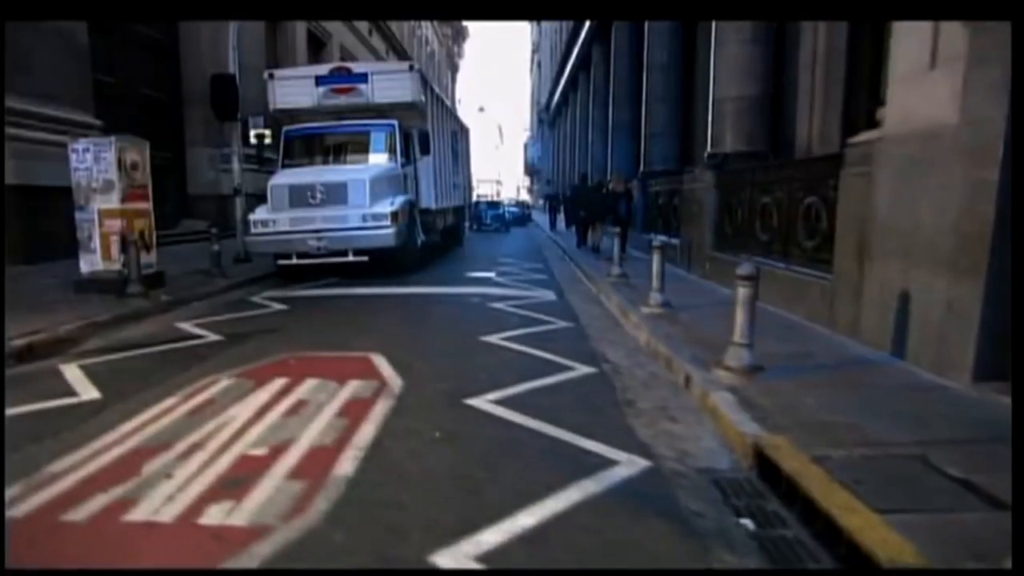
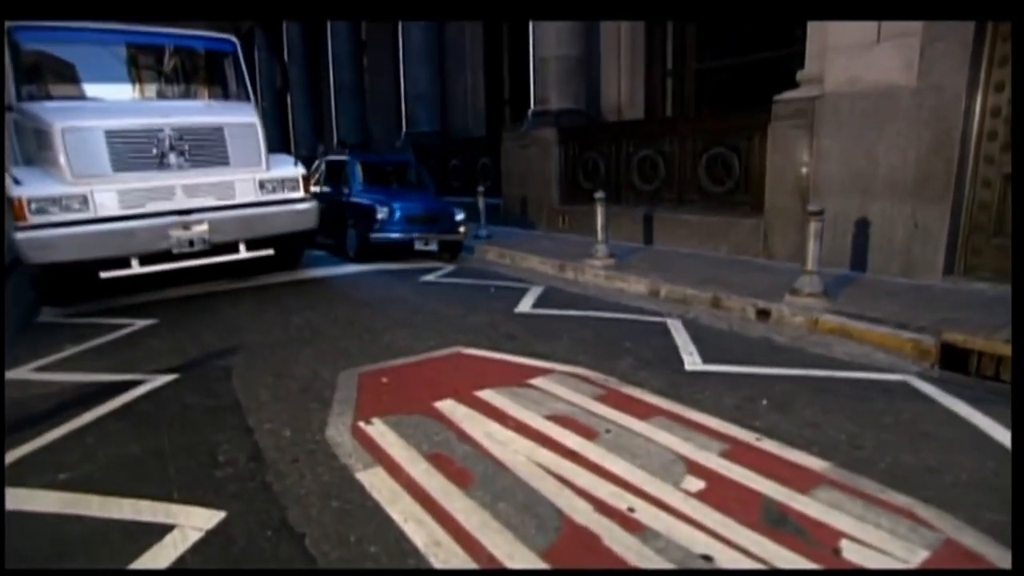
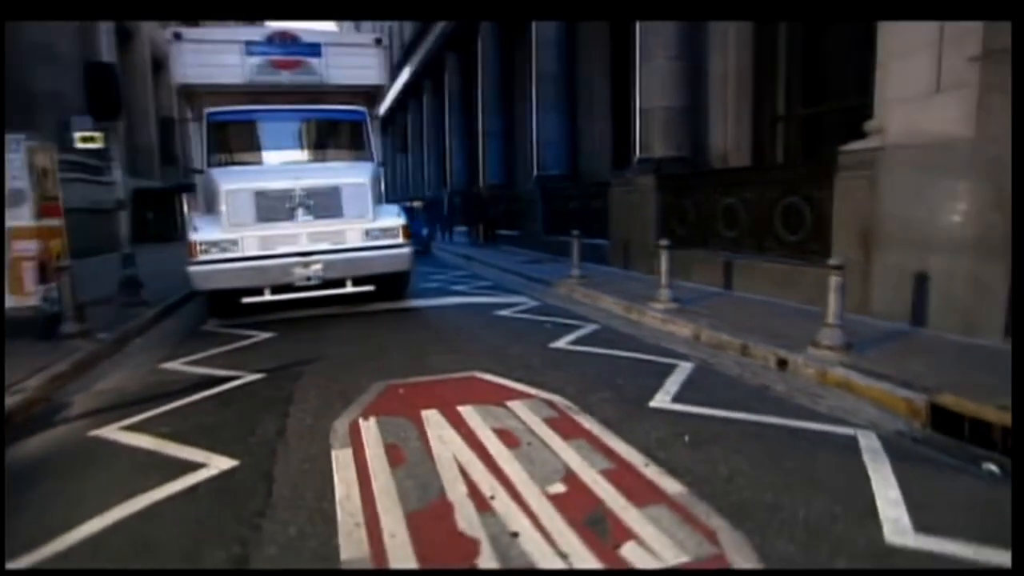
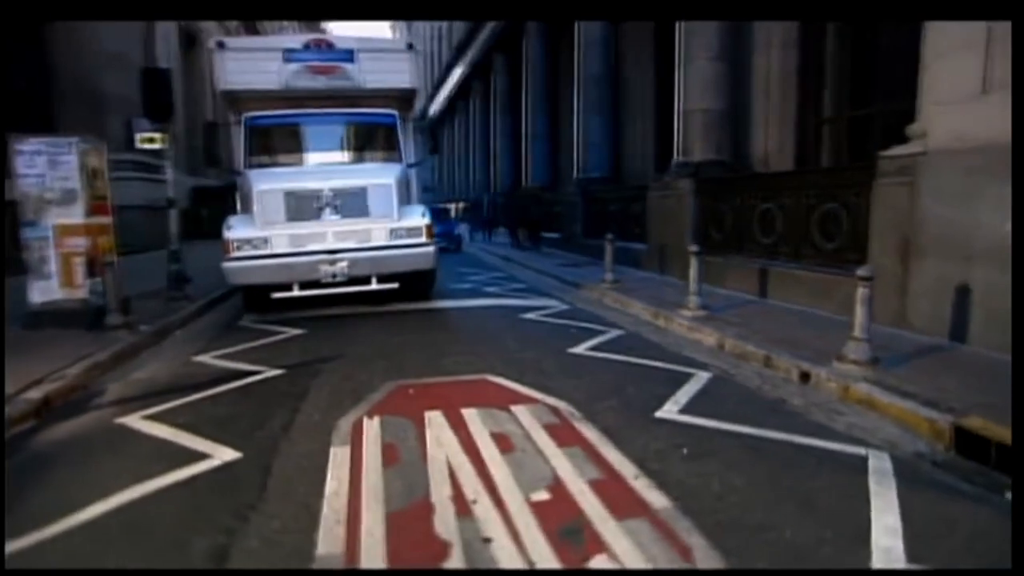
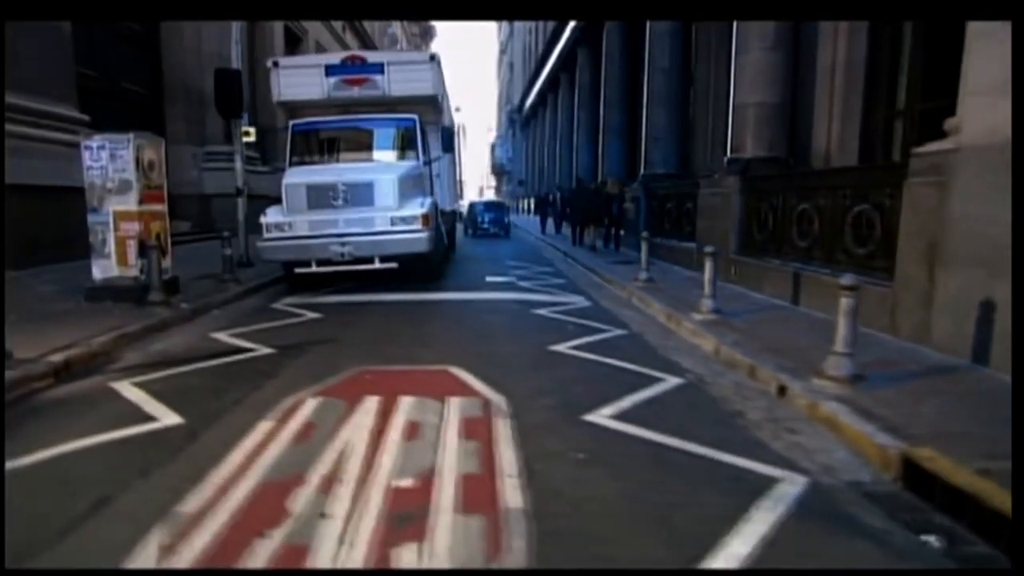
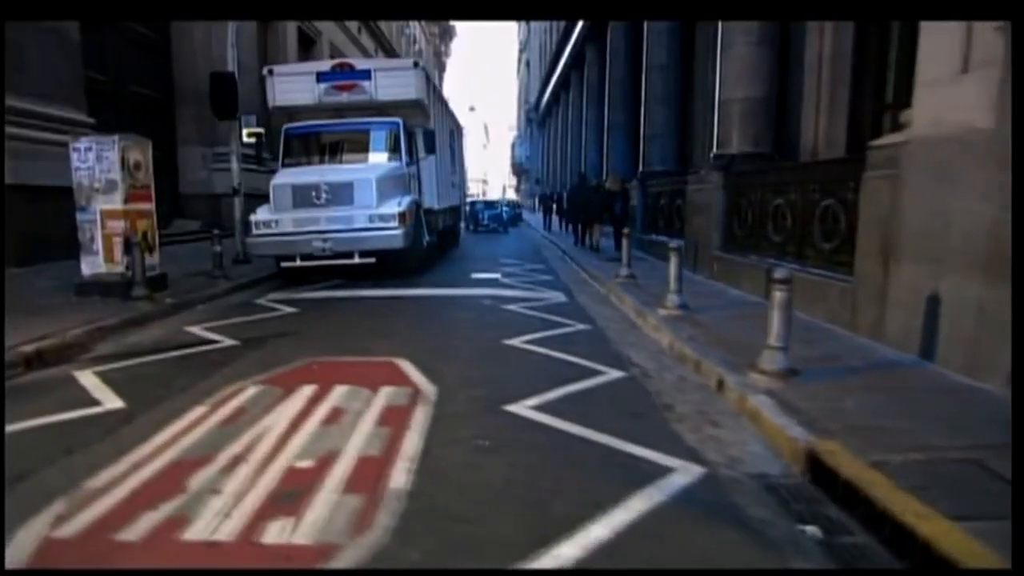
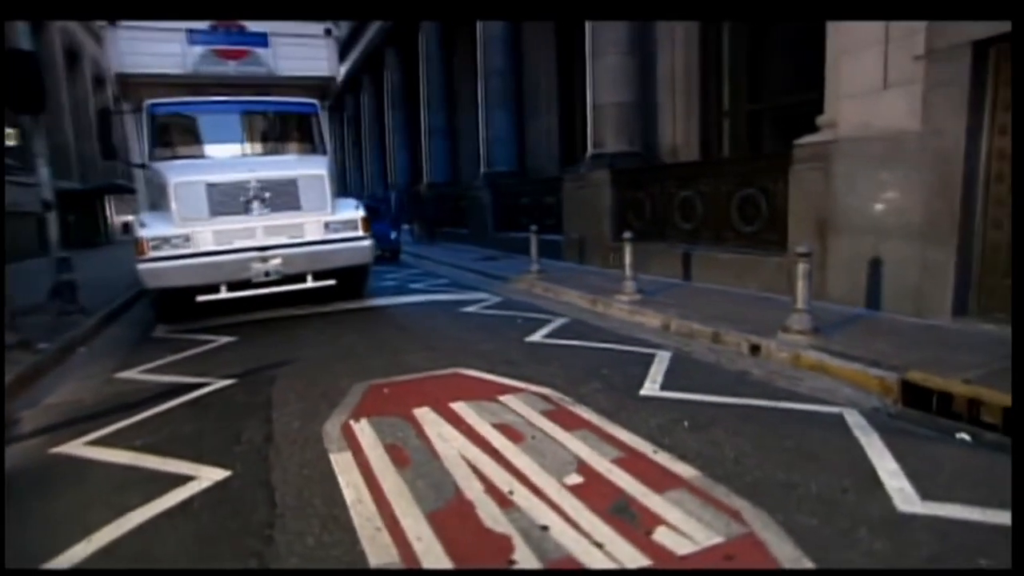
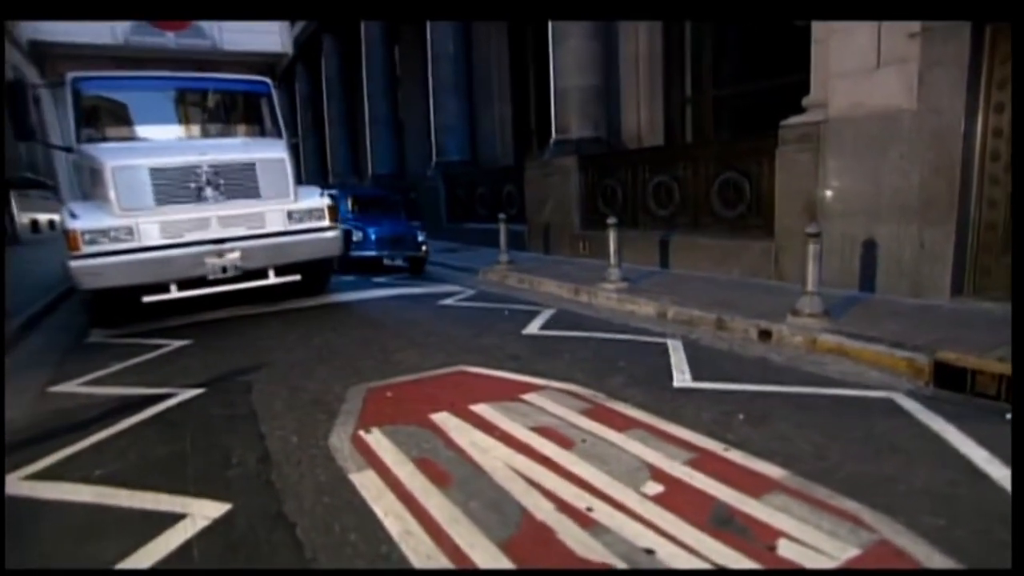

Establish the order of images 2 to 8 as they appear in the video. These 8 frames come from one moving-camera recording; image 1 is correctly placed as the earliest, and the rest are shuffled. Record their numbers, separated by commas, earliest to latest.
6, 5, 4, 3, 7, 8, 2
